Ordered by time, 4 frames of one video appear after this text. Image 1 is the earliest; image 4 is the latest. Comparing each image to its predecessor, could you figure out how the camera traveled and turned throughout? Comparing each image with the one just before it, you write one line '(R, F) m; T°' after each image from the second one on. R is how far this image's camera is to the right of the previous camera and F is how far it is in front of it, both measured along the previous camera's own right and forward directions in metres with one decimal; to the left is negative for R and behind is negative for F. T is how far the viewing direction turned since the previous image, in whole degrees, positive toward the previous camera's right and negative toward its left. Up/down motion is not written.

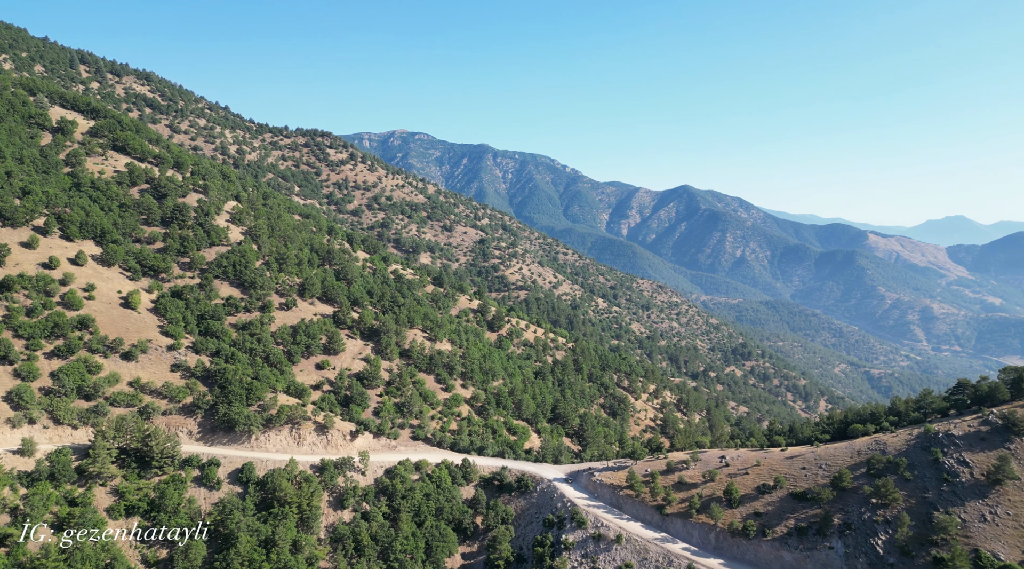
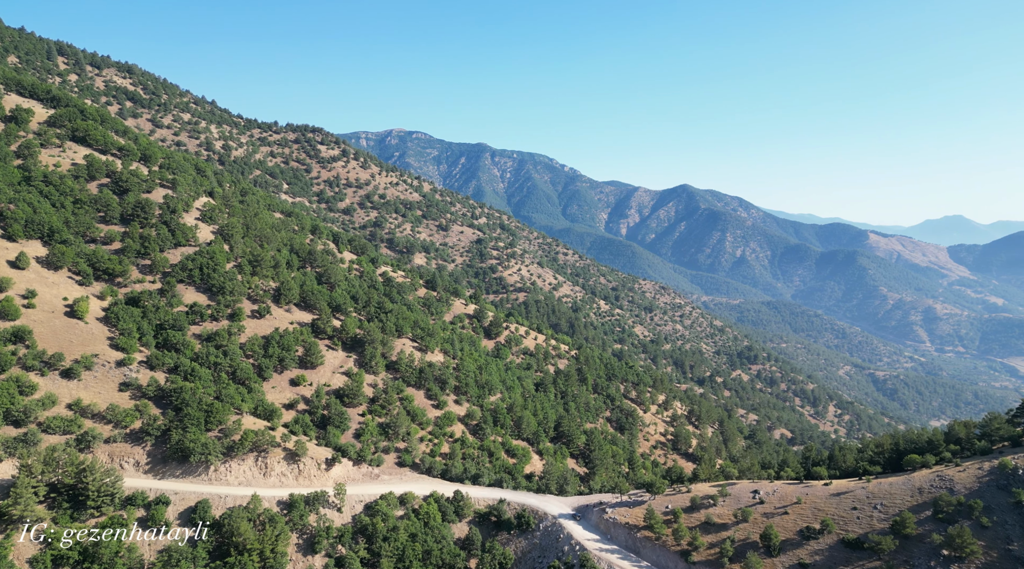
(-0.1, +16.8) m; 0°
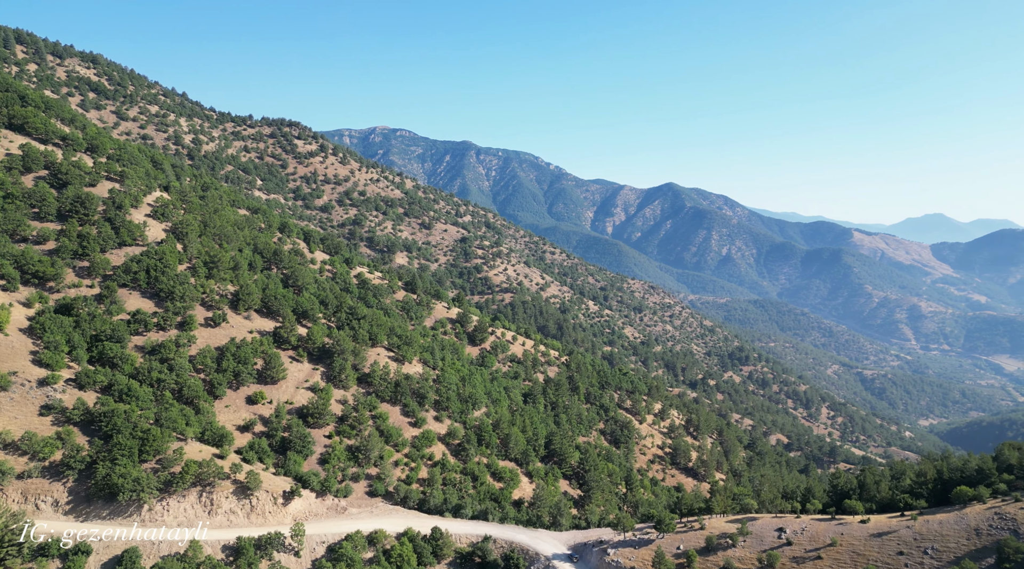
(-0.1, +15.0) m; +1°
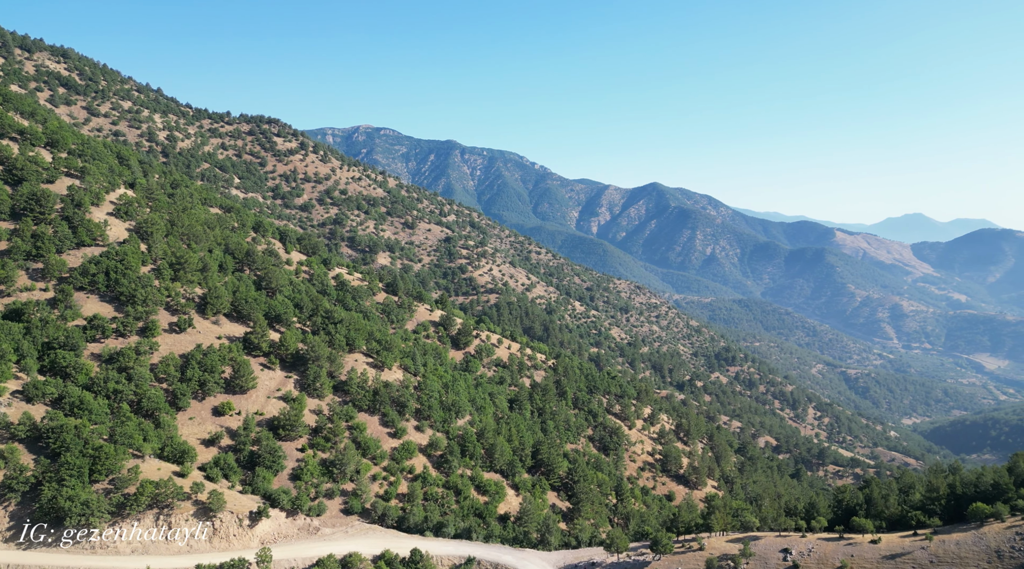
(0.0, +6.9) m; +1°
